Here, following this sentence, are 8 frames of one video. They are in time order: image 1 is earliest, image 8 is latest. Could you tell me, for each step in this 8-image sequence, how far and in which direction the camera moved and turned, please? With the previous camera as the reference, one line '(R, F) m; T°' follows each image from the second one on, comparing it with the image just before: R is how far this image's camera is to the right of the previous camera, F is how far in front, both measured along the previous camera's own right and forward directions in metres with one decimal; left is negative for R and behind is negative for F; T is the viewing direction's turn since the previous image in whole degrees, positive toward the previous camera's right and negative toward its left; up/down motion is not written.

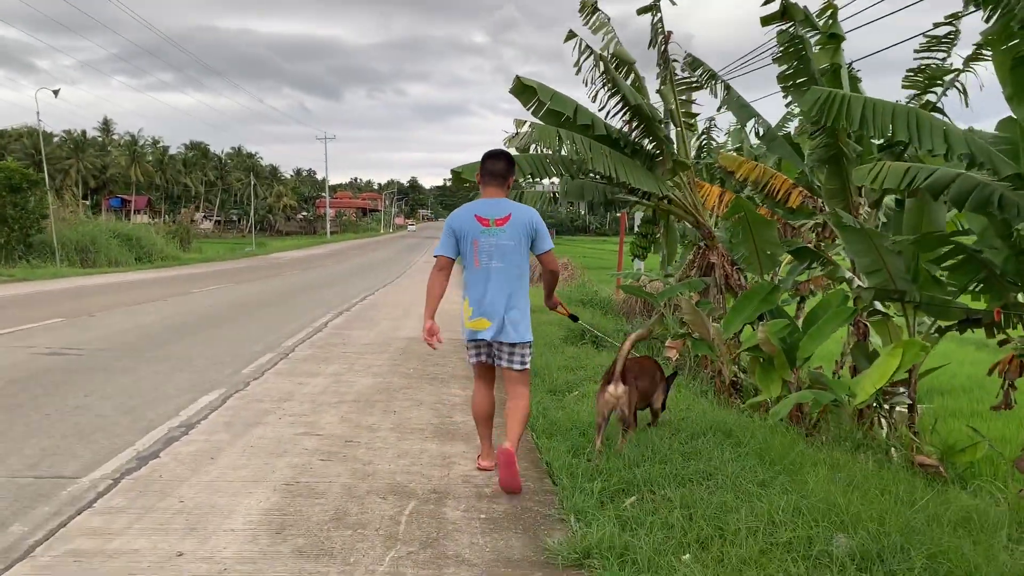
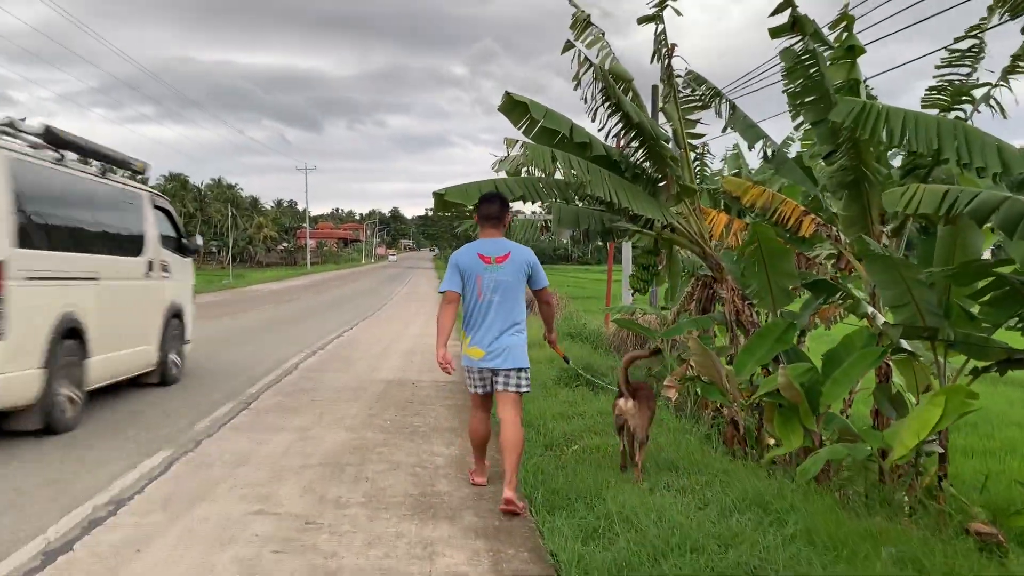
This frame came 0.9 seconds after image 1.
(0.0, +0.6) m; +1°
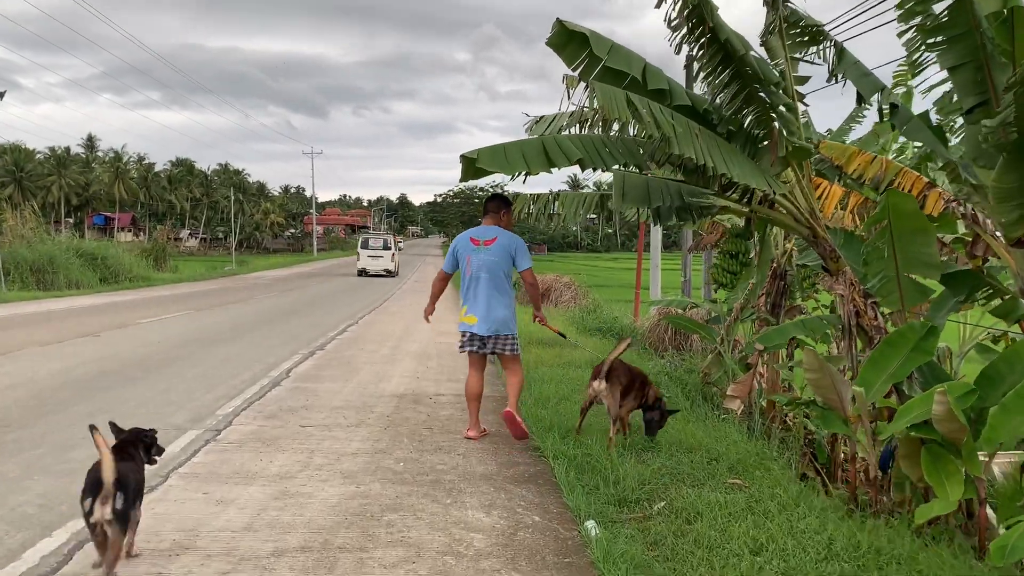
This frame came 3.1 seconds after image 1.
(-0.2, +1.4) m; 0°
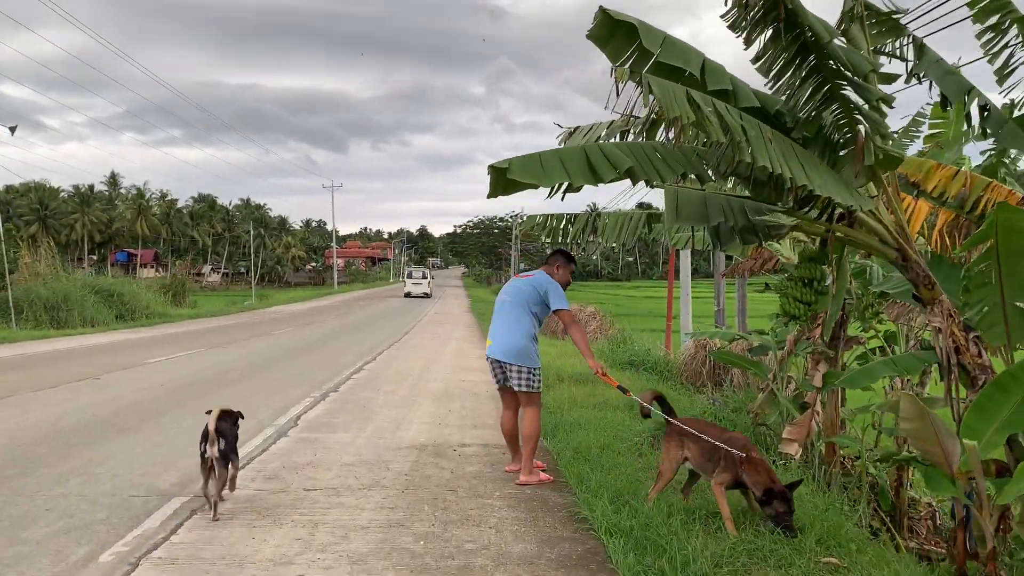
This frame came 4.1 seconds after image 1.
(-0.1, +0.7) m; -1°
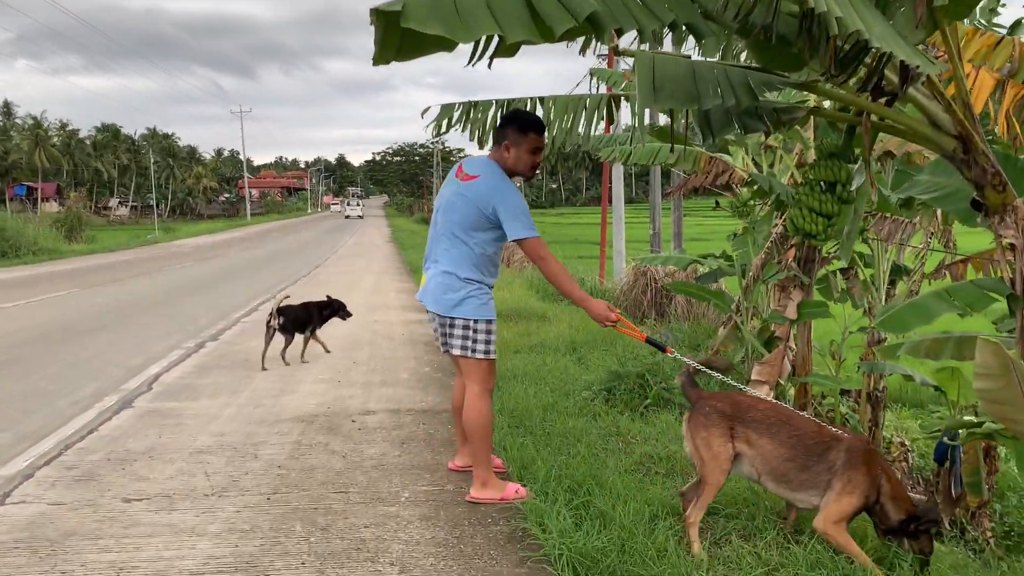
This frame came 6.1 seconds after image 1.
(0.0, +1.2) m; +5°
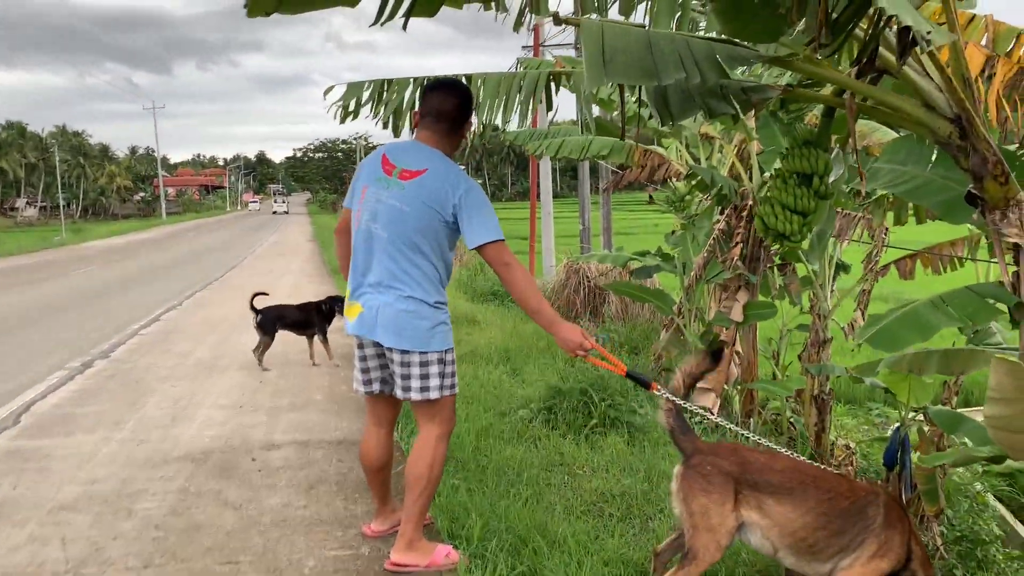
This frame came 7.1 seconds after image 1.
(0.0, +0.5) m; +4°
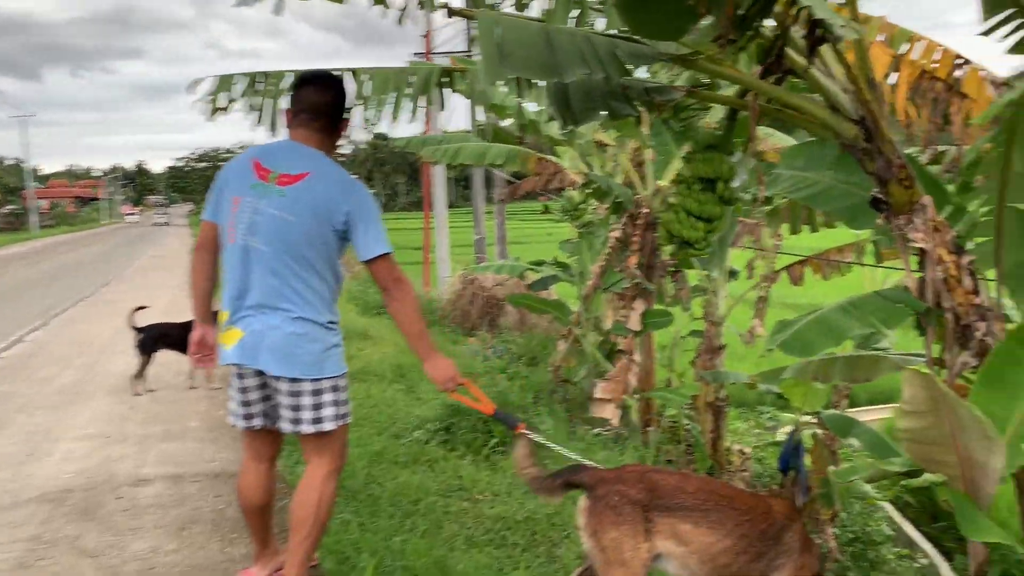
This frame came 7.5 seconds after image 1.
(0.0, +0.2) m; +7°
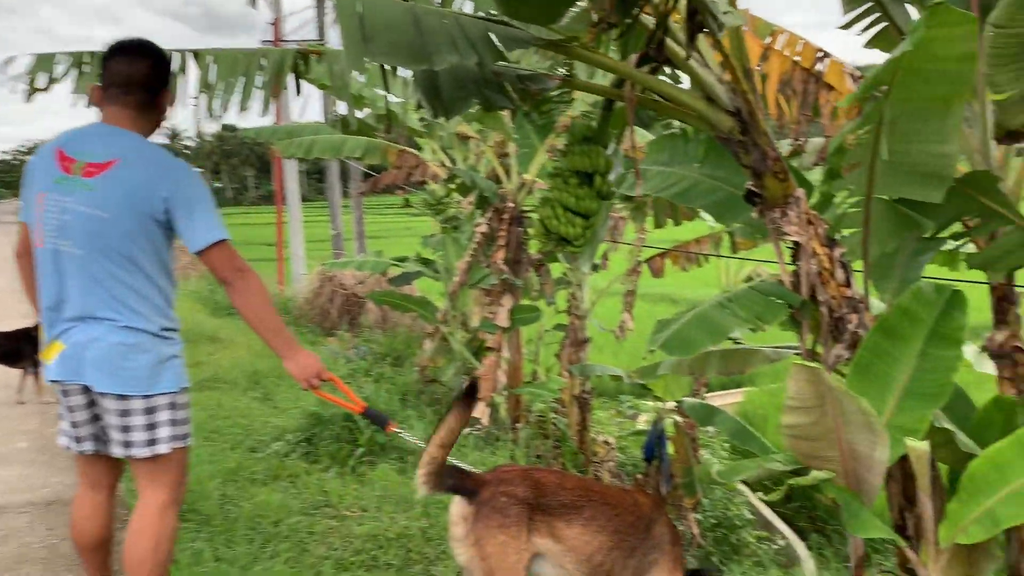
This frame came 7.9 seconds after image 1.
(0.0, +0.2) m; +9°
